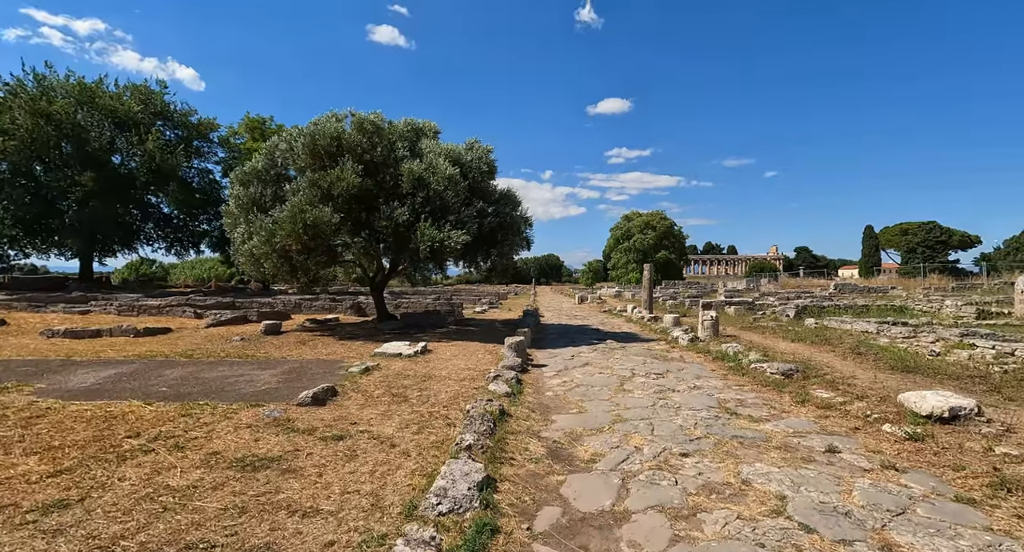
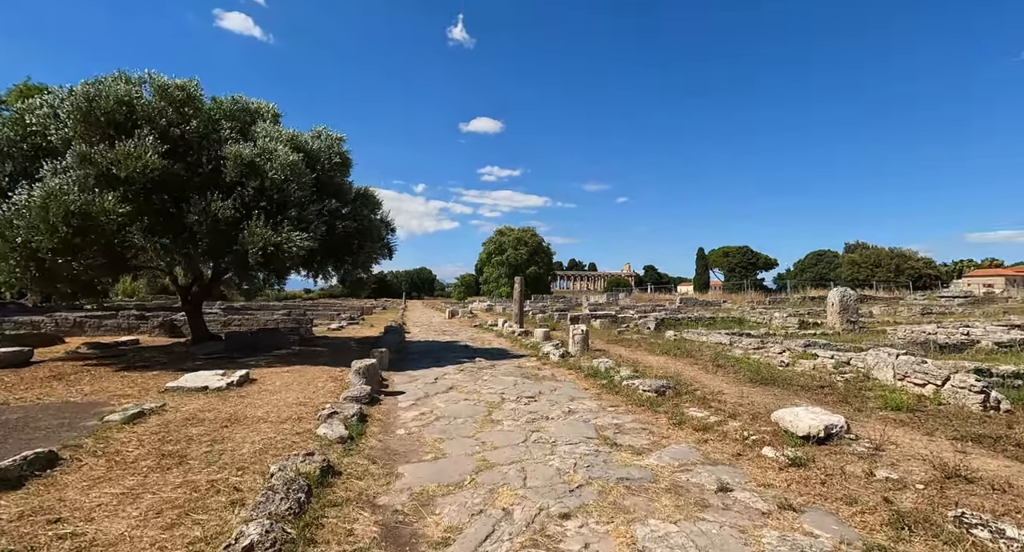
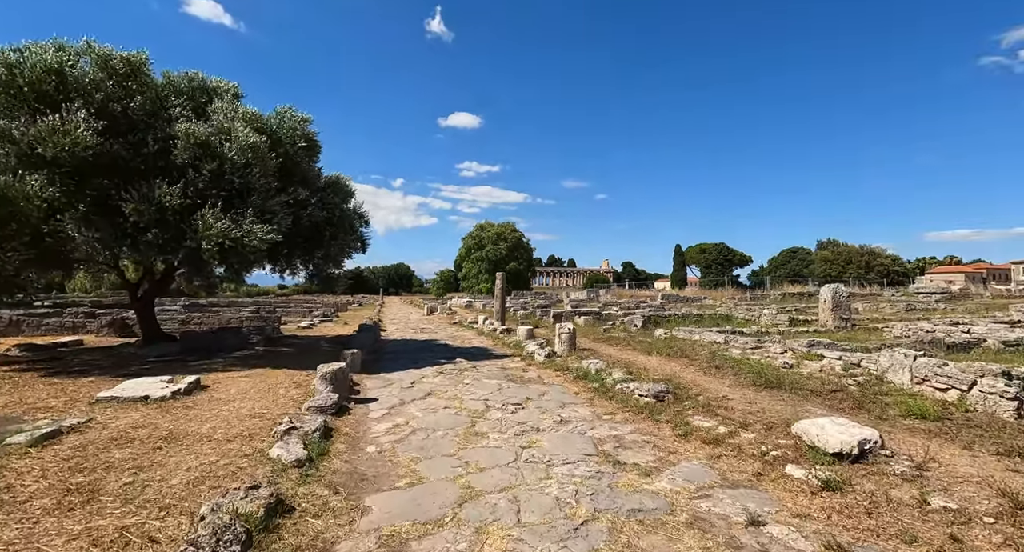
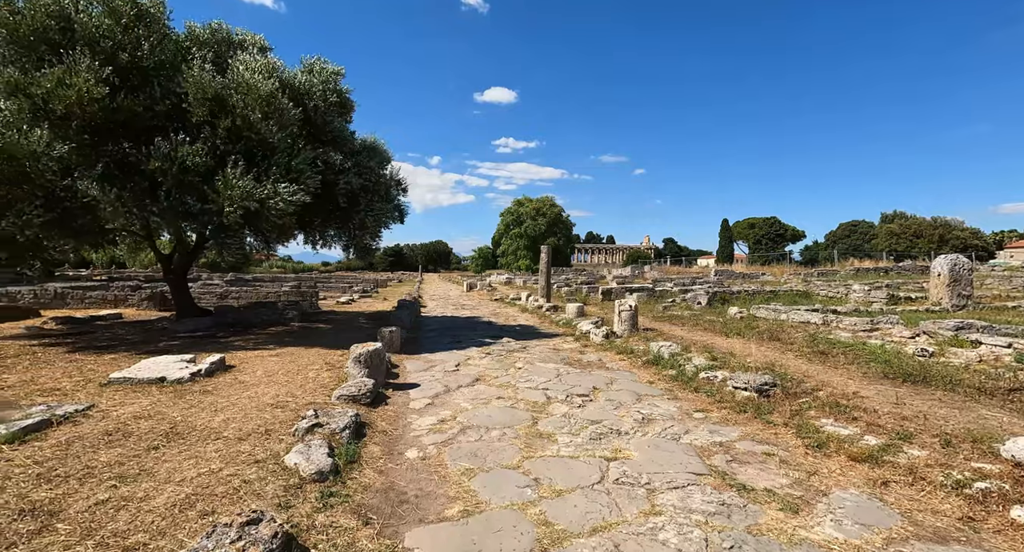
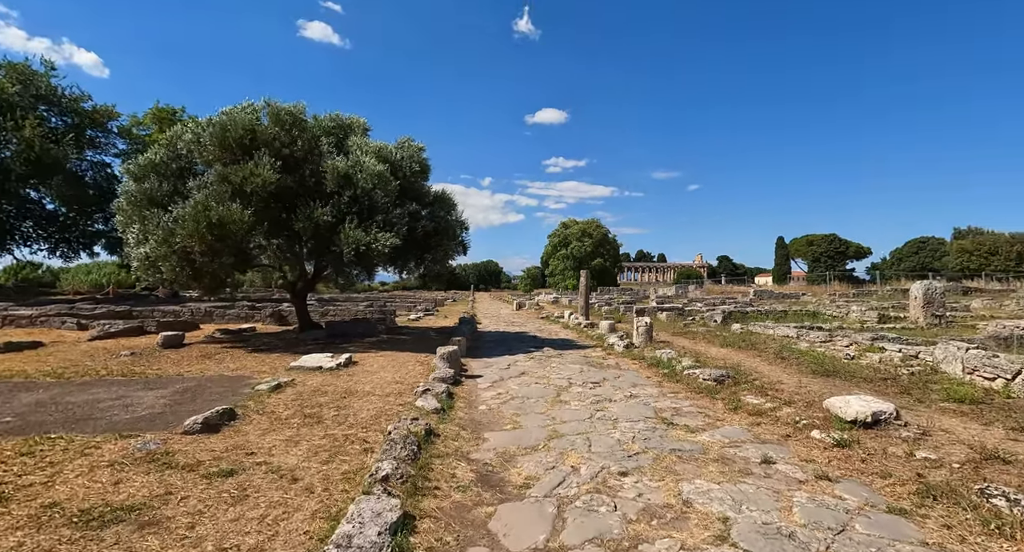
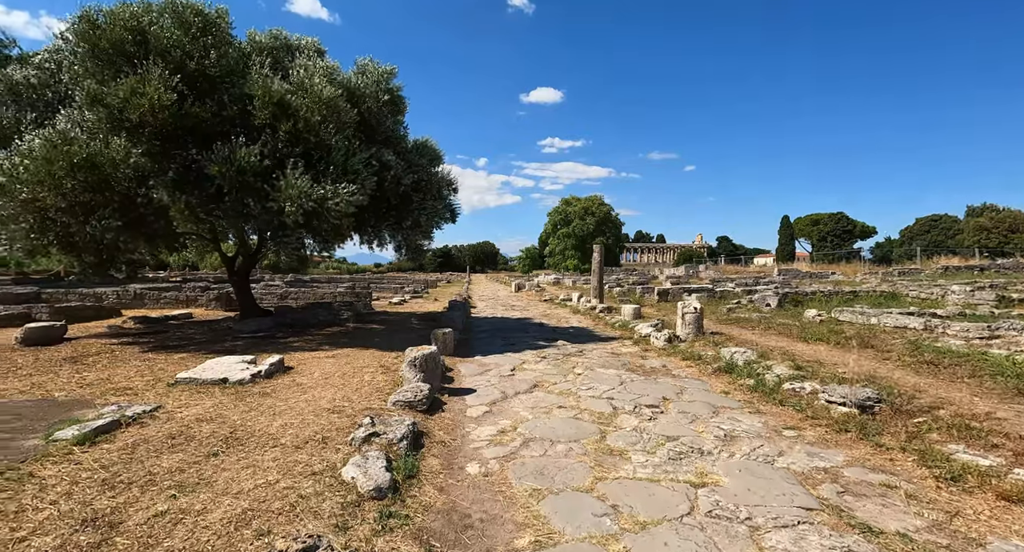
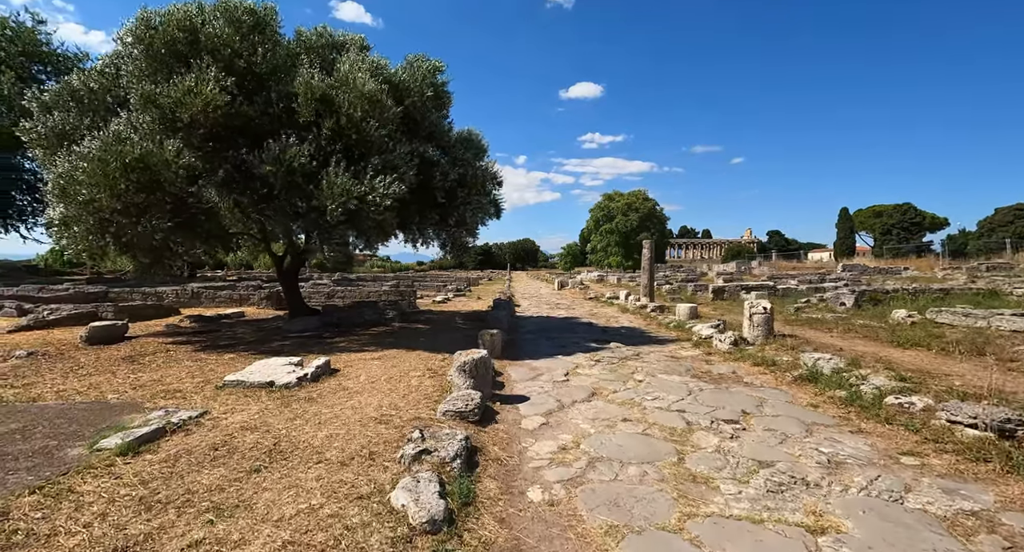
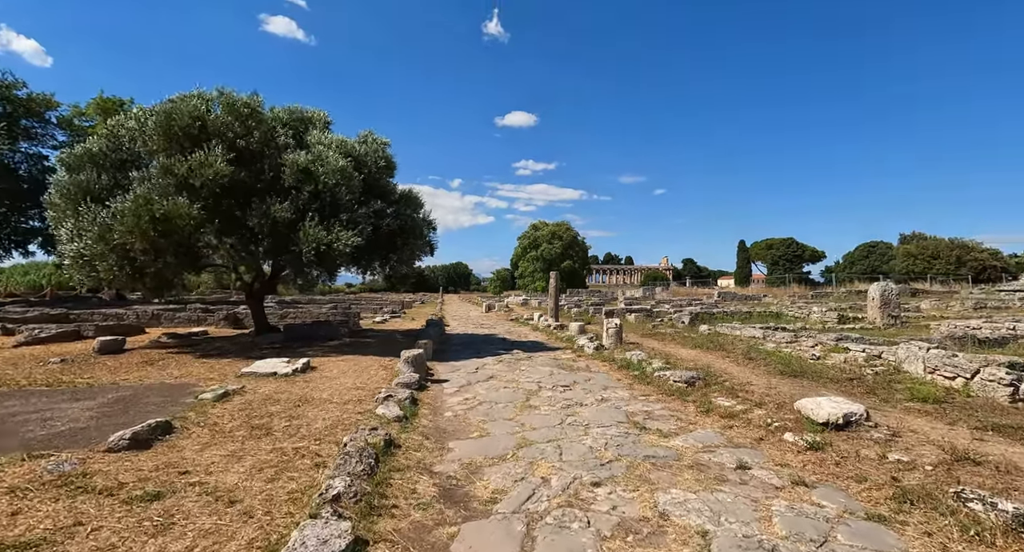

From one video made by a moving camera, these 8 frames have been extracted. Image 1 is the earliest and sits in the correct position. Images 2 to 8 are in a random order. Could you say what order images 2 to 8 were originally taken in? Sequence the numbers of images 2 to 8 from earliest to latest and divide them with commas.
5, 8, 2, 3, 4, 6, 7
